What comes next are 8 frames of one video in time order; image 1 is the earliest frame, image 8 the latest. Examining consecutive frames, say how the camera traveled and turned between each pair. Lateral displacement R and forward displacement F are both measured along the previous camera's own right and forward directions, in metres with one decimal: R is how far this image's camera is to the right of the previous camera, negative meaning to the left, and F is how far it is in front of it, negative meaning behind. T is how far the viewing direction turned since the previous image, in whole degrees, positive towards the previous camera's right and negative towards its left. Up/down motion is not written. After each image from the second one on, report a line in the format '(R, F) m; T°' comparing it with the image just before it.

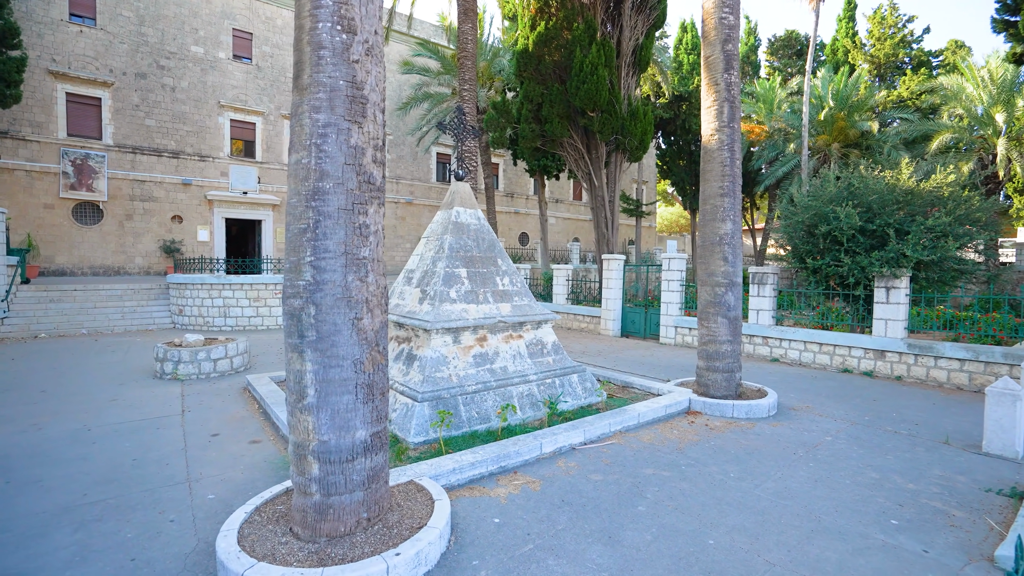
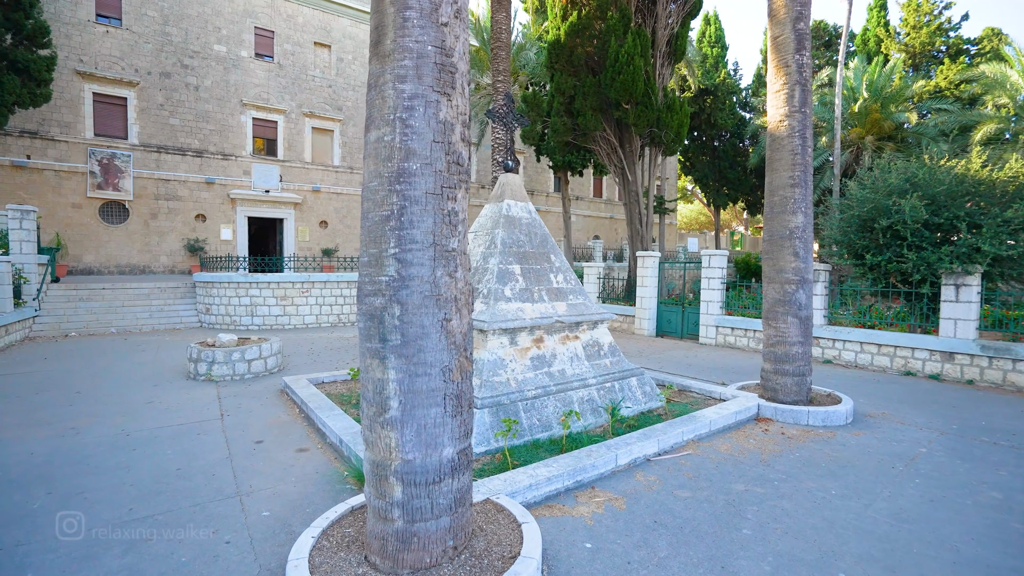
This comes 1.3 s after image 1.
(-0.5, +0.4) m; -2°
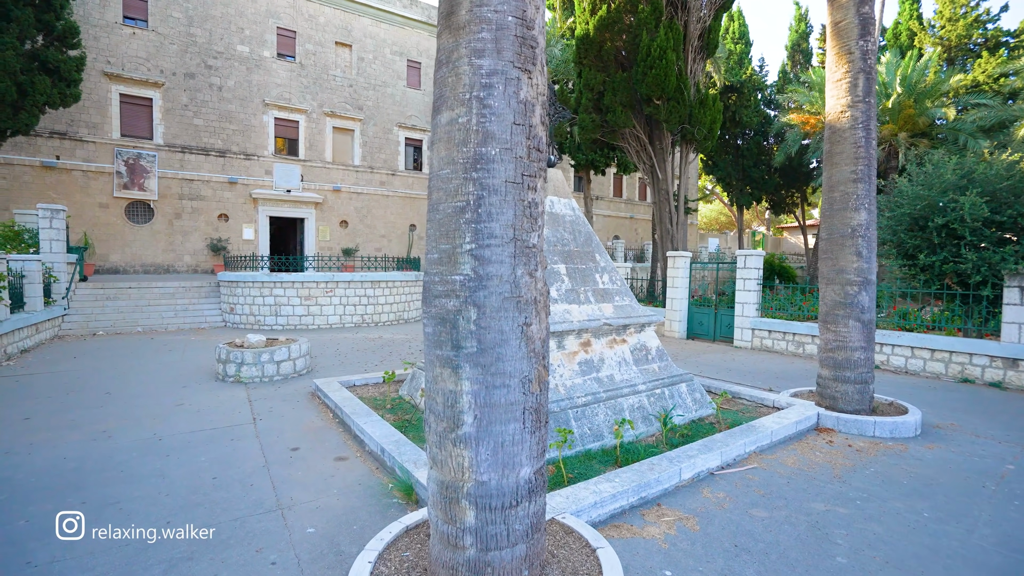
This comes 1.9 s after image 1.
(-0.3, +0.3) m; -2°
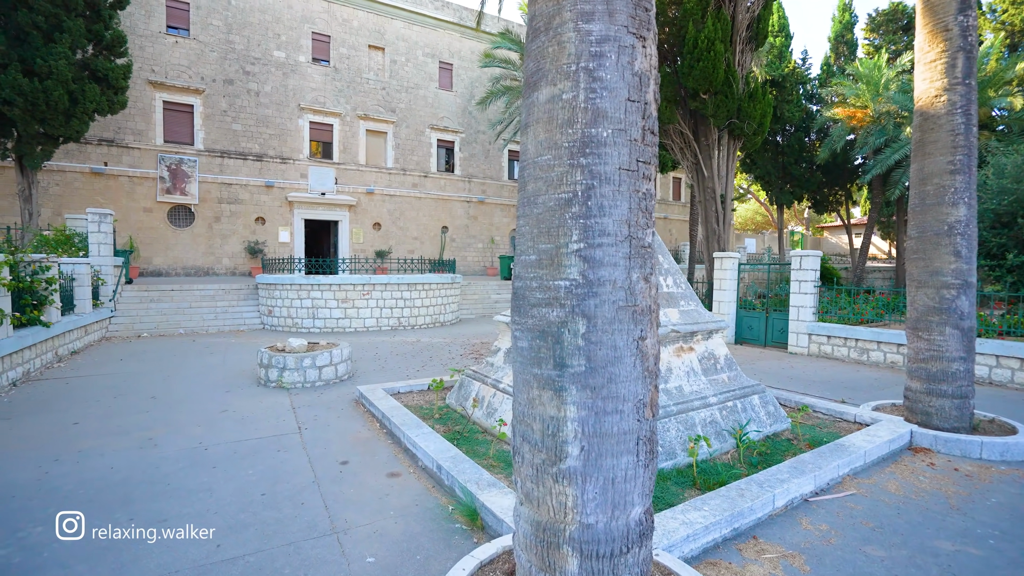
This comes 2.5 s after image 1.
(-0.3, +0.3) m; -3°
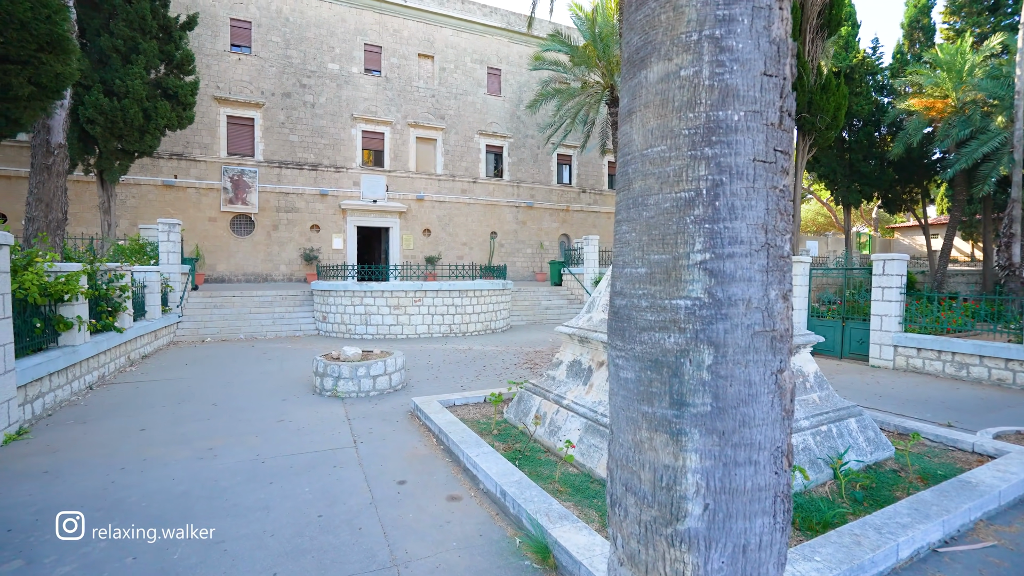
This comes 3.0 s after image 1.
(-0.2, +0.3) m; -5°
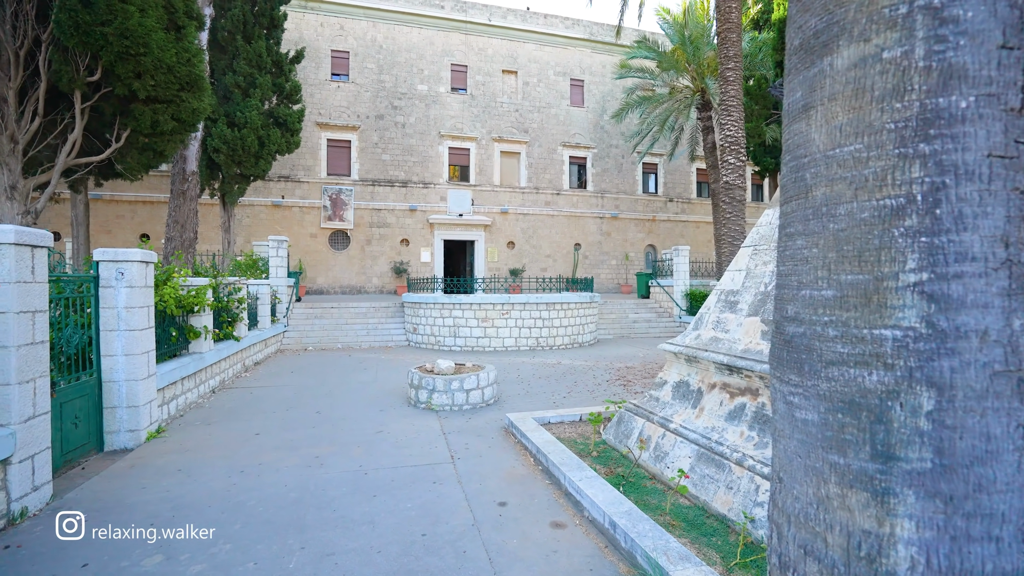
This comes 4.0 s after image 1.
(-0.2, +0.1) m; -9°
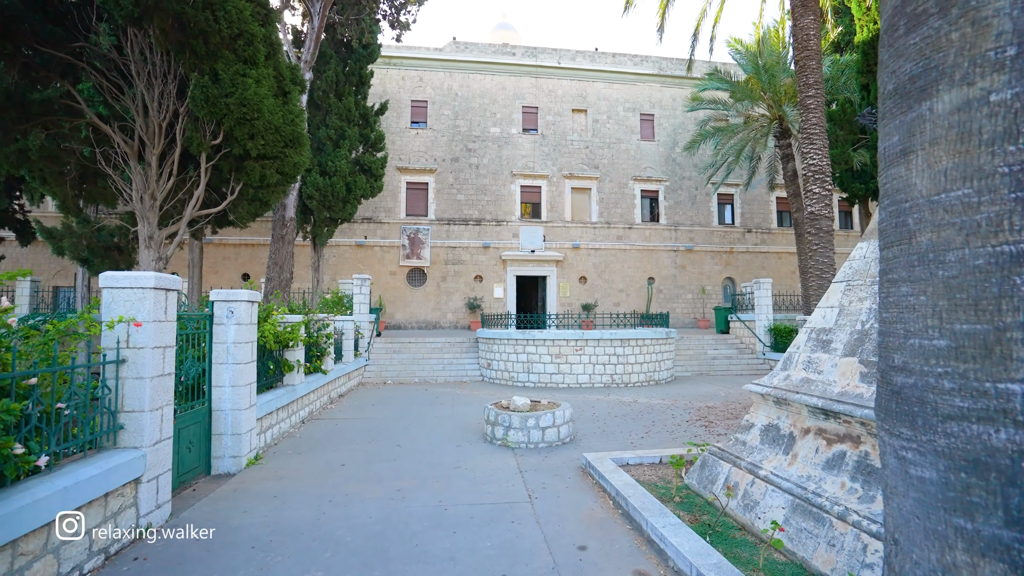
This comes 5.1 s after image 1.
(-0.1, -0.1) m; -8°
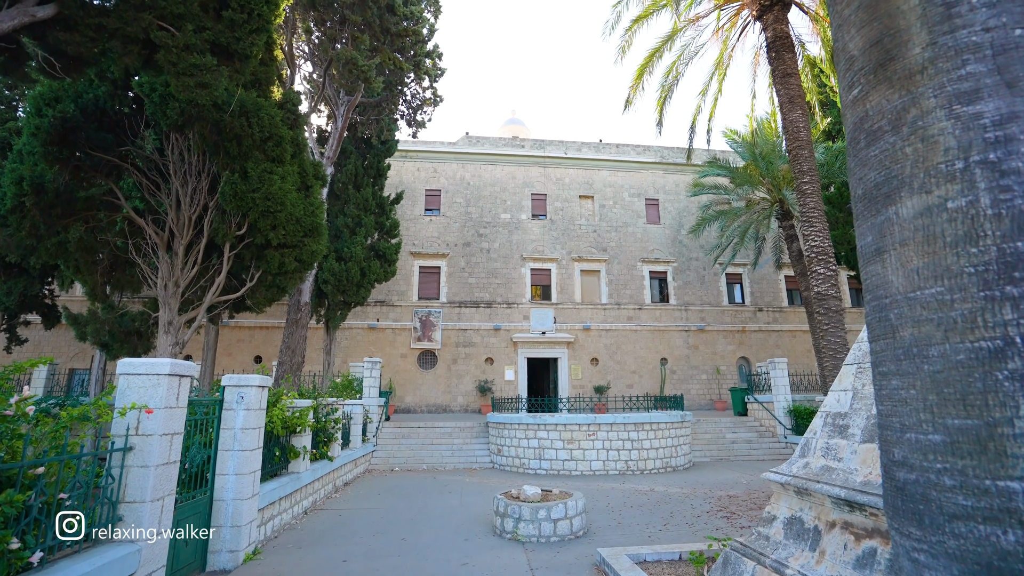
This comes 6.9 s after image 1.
(0.0, -0.1) m; -1°
